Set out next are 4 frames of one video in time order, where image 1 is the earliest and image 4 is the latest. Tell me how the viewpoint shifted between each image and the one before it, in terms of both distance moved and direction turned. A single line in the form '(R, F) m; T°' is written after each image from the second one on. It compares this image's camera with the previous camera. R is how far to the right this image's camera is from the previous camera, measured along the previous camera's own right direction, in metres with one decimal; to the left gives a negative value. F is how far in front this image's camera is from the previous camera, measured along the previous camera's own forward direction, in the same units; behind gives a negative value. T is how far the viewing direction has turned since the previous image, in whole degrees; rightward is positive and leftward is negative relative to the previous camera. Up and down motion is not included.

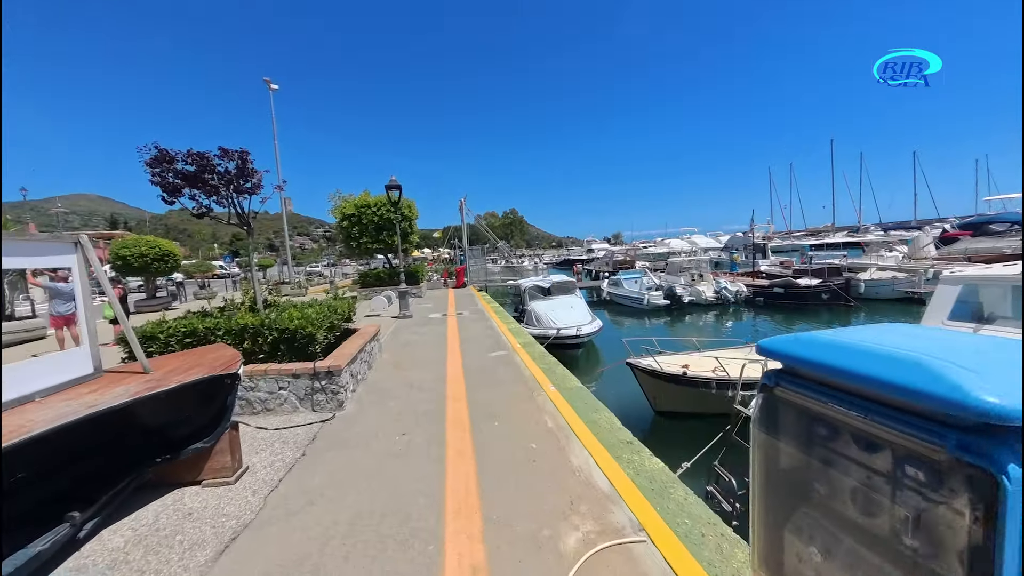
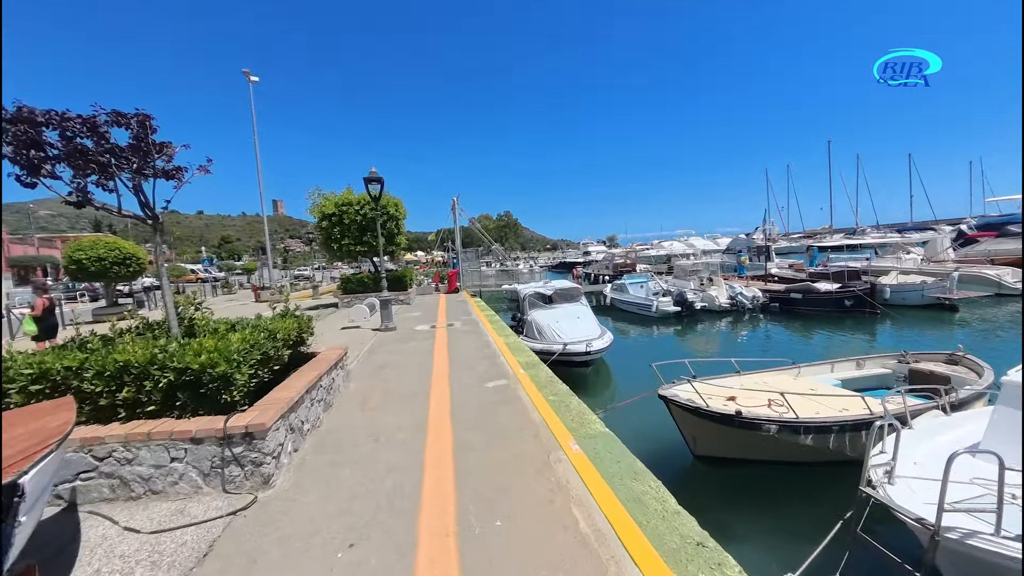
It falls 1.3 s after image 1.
(-0.1, +1.9) m; +1°
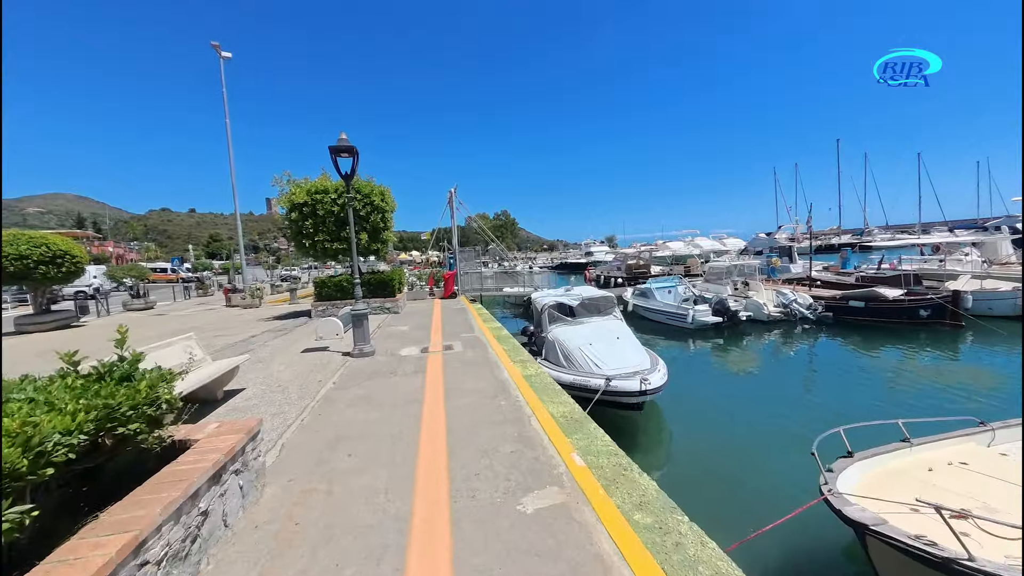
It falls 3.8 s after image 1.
(-0.6, +3.4) m; +1°
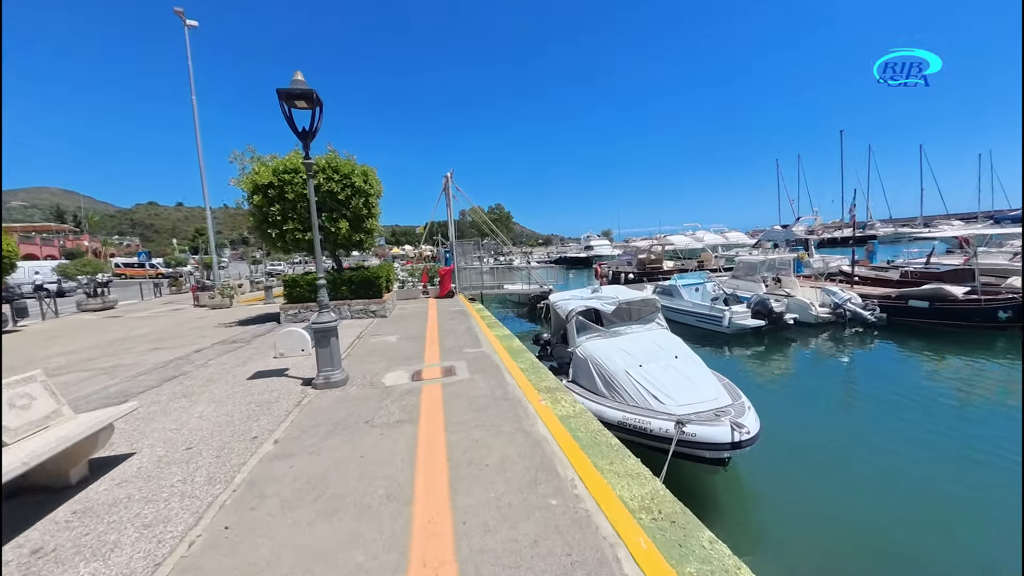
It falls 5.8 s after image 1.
(-0.5, +2.6) m; +1°
